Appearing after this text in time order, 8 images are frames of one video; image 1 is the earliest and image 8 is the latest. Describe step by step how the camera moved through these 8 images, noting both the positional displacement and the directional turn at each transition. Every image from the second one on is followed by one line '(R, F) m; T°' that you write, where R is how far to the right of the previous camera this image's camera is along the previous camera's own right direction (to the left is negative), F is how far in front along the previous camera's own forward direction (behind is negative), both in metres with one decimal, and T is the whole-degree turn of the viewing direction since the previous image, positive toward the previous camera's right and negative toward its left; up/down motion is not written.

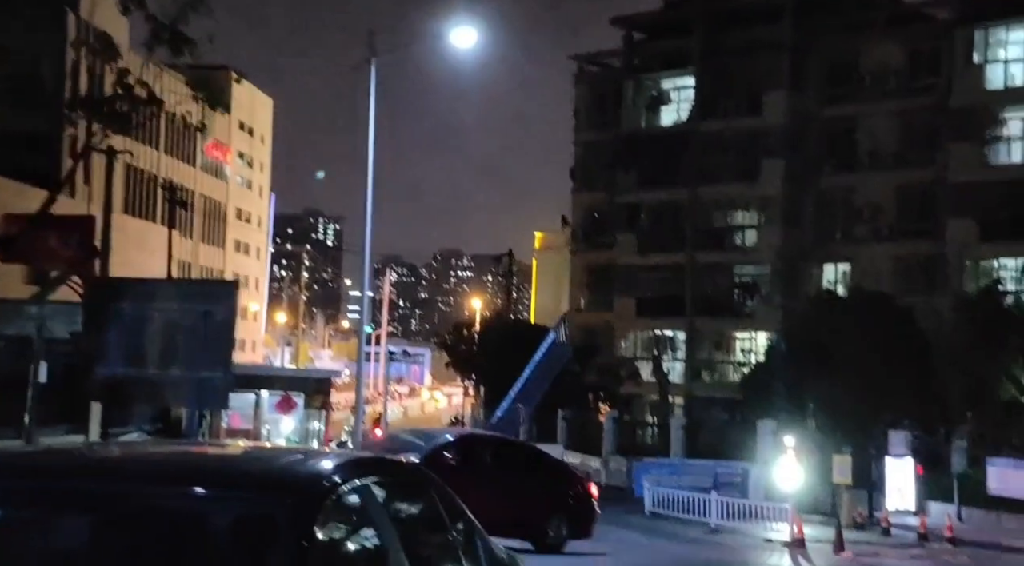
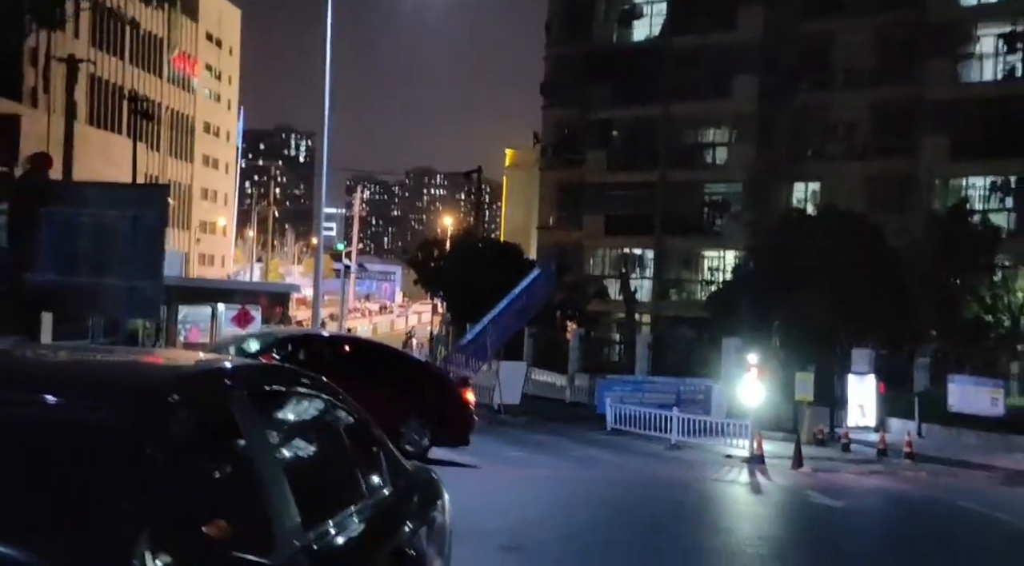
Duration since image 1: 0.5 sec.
(+0.2, +0.3) m; +1°
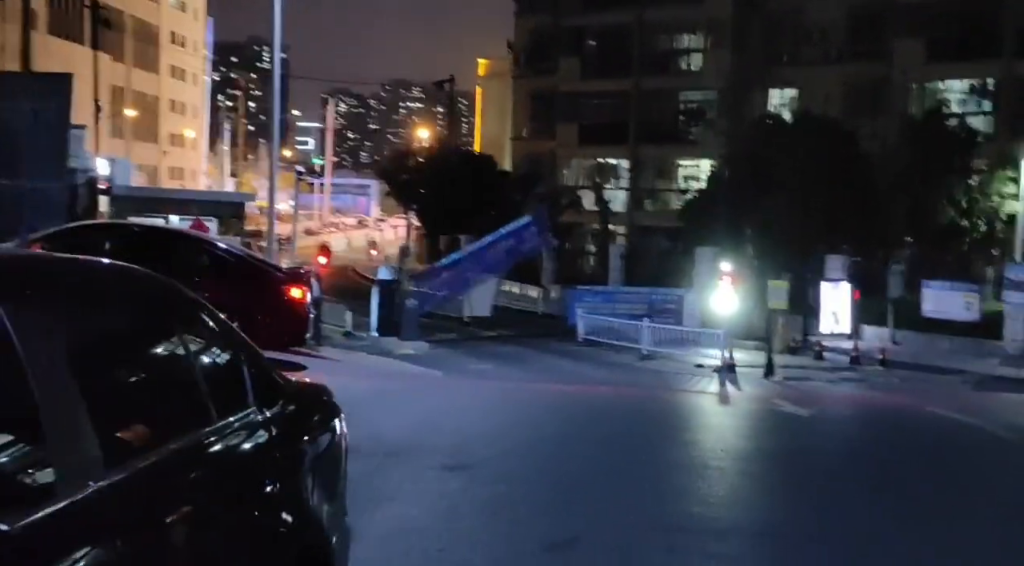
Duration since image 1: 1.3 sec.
(+0.2, +0.6) m; +1°
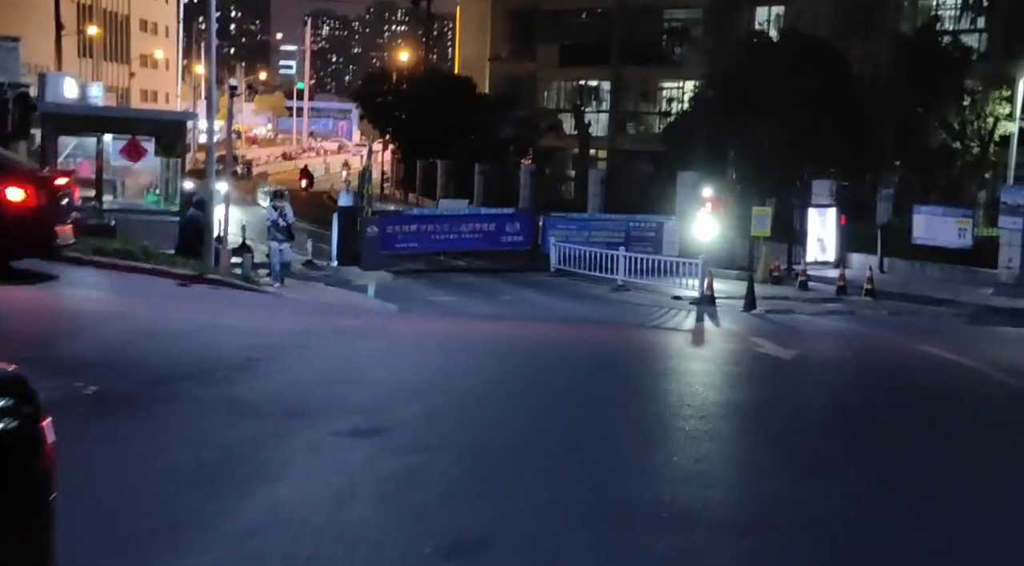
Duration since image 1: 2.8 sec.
(+0.4, +1.5) m; +1°
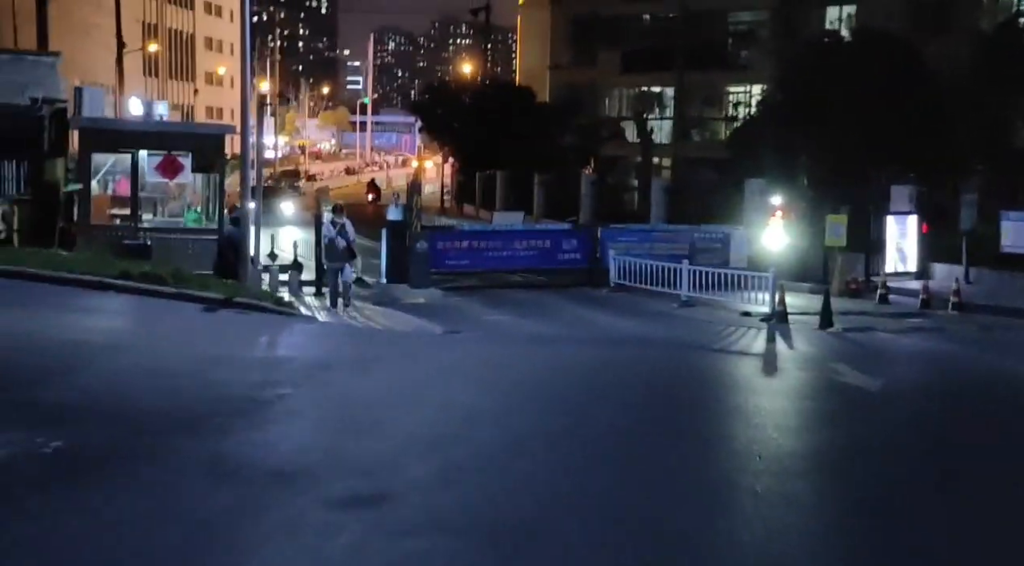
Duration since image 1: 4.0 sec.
(+0.2, +1.4) m; -3°
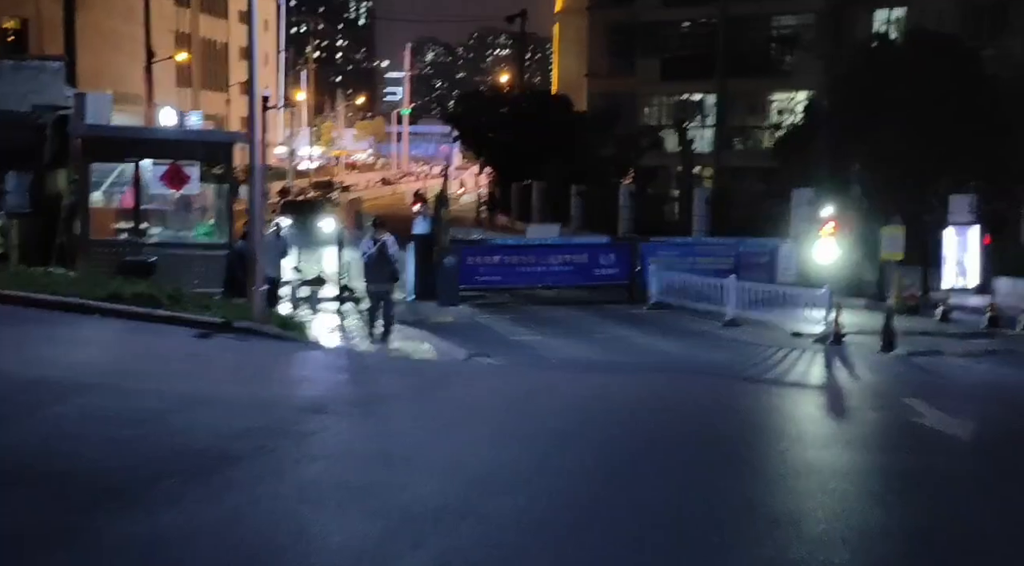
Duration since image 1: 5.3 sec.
(+0.1, +1.5) m; -2°
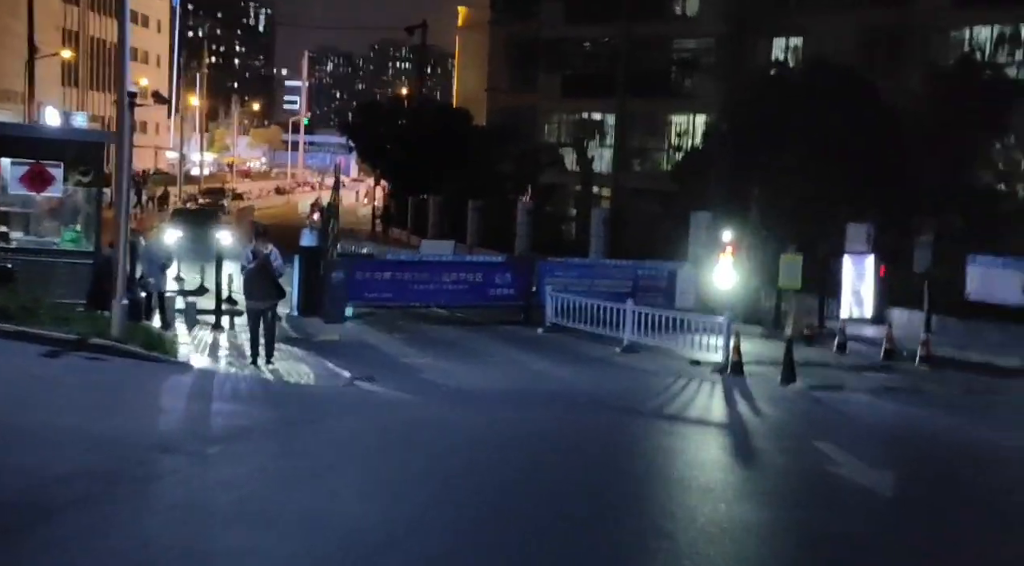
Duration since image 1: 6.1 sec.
(+0.1, +0.8) m; +4°
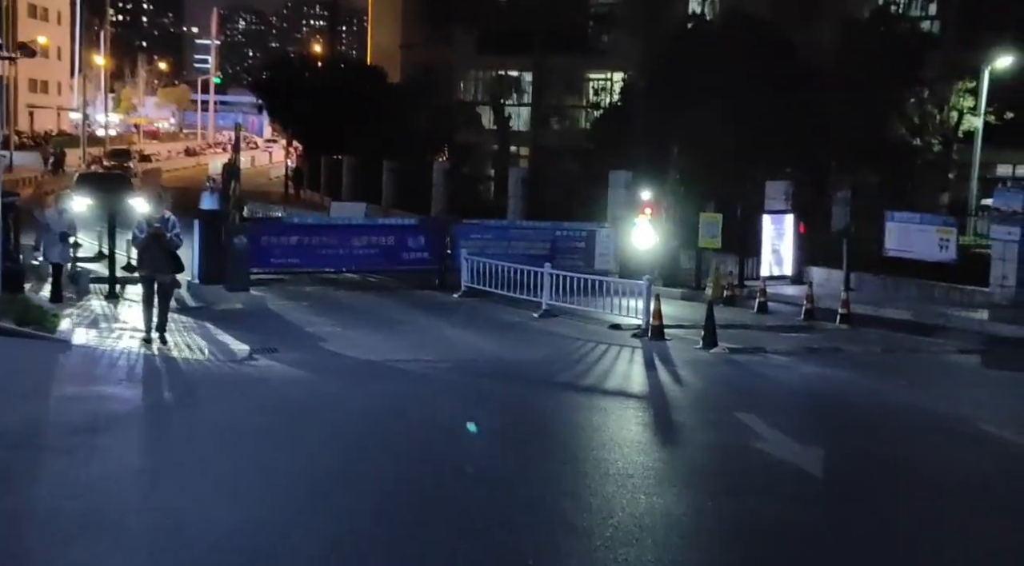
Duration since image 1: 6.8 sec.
(+0.1, +0.6) m; +3°
